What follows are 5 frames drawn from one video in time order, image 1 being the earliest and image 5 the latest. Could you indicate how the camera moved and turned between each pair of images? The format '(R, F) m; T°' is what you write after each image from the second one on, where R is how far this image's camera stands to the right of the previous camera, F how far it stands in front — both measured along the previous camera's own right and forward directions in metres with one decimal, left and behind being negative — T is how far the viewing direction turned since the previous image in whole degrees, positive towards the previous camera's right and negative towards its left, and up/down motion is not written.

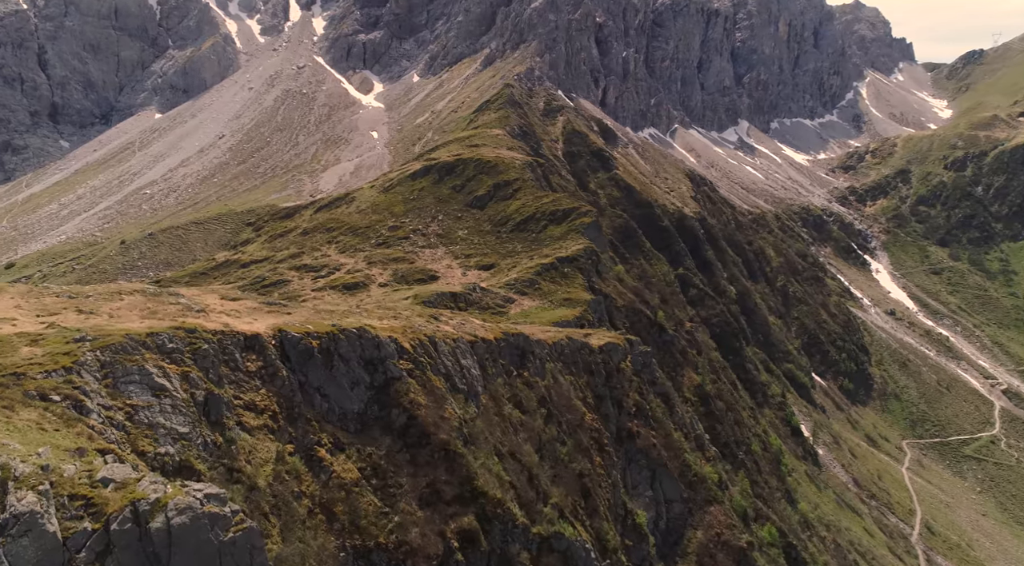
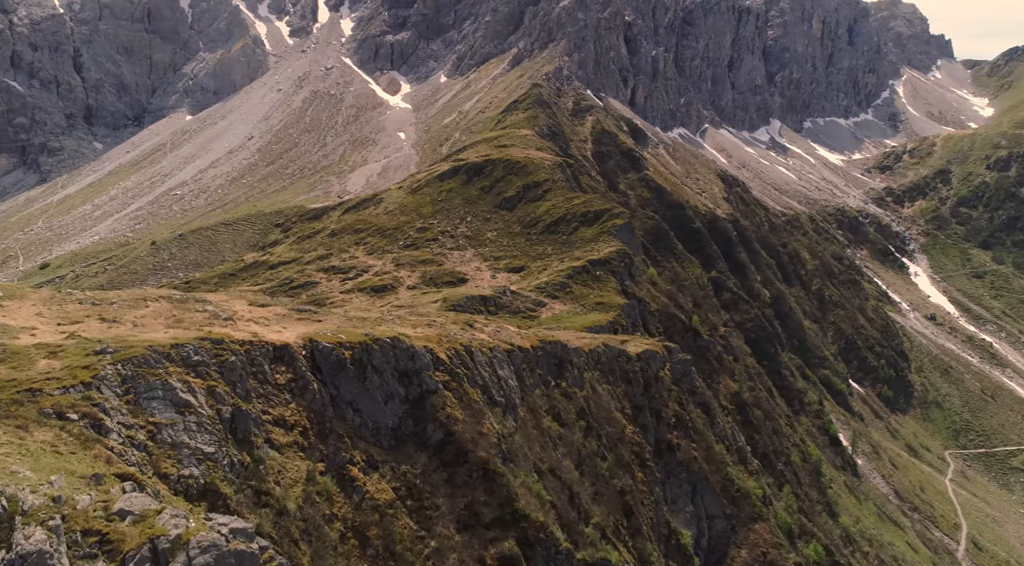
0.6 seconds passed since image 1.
(-0.8, +2.5) m; -2°
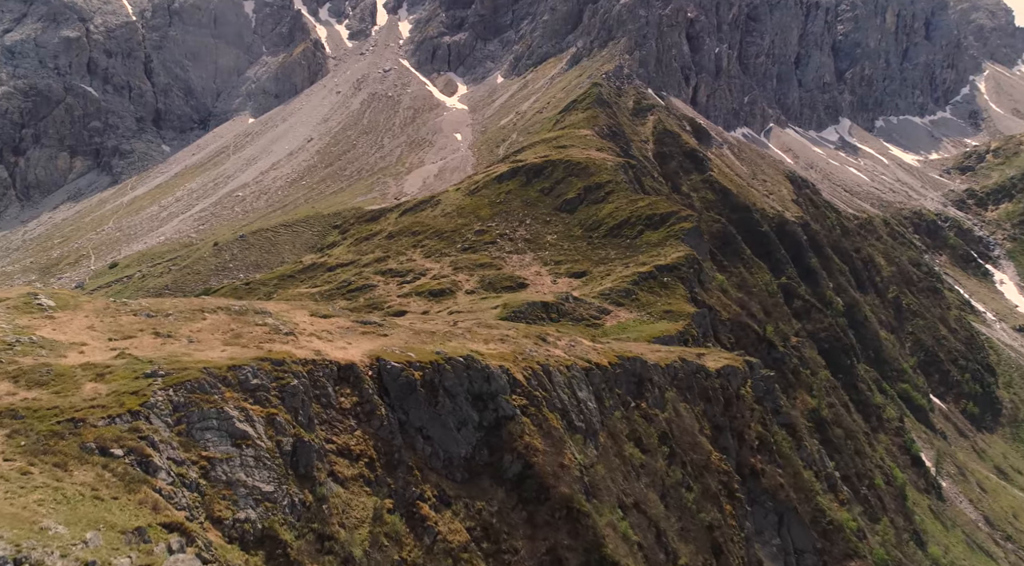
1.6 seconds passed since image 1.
(-1.5, +4.2) m; -3°
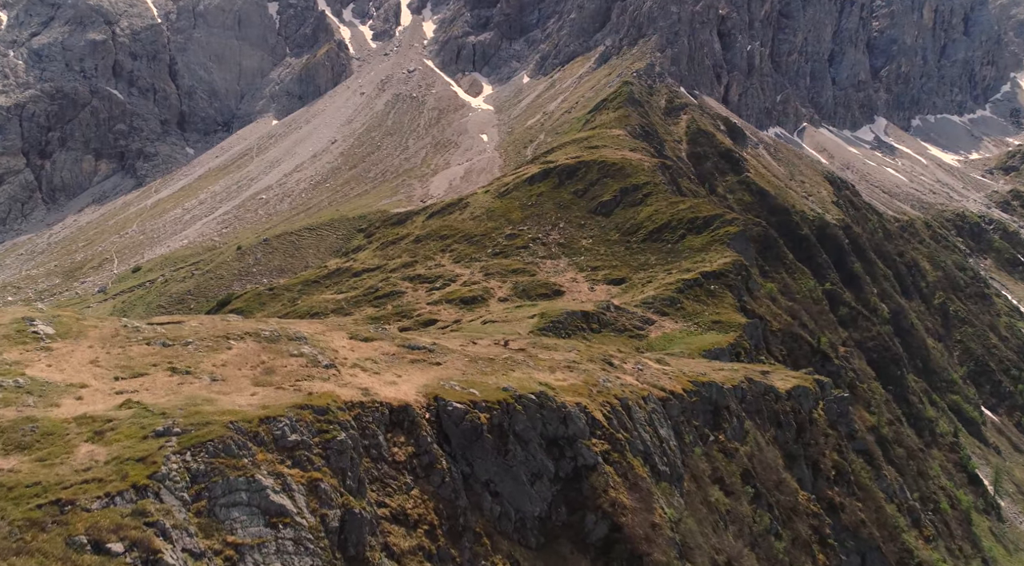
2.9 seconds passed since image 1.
(-2.3, +6.6) m; -1°
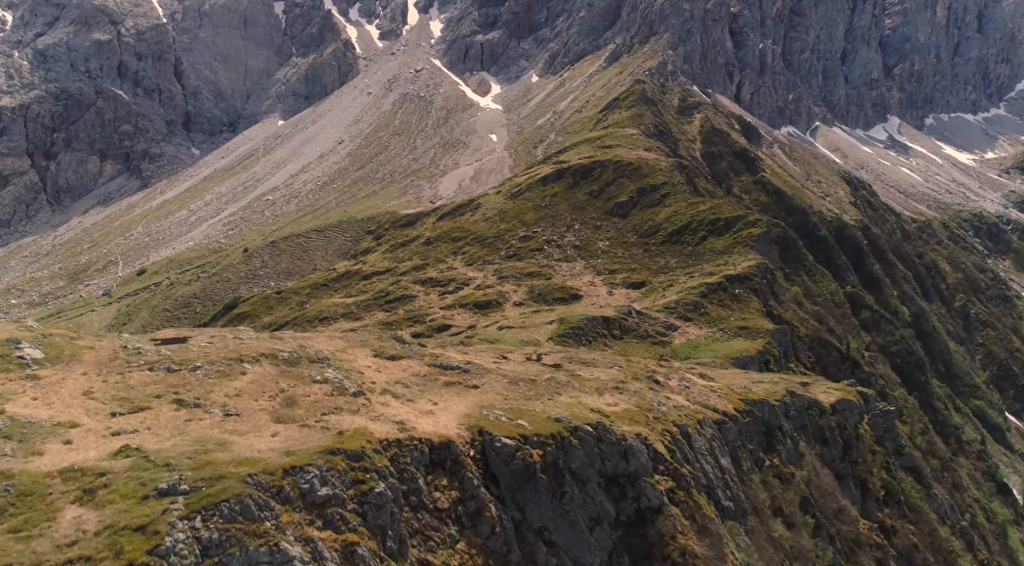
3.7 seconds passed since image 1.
(-1.6, +4.3) m; 0°
